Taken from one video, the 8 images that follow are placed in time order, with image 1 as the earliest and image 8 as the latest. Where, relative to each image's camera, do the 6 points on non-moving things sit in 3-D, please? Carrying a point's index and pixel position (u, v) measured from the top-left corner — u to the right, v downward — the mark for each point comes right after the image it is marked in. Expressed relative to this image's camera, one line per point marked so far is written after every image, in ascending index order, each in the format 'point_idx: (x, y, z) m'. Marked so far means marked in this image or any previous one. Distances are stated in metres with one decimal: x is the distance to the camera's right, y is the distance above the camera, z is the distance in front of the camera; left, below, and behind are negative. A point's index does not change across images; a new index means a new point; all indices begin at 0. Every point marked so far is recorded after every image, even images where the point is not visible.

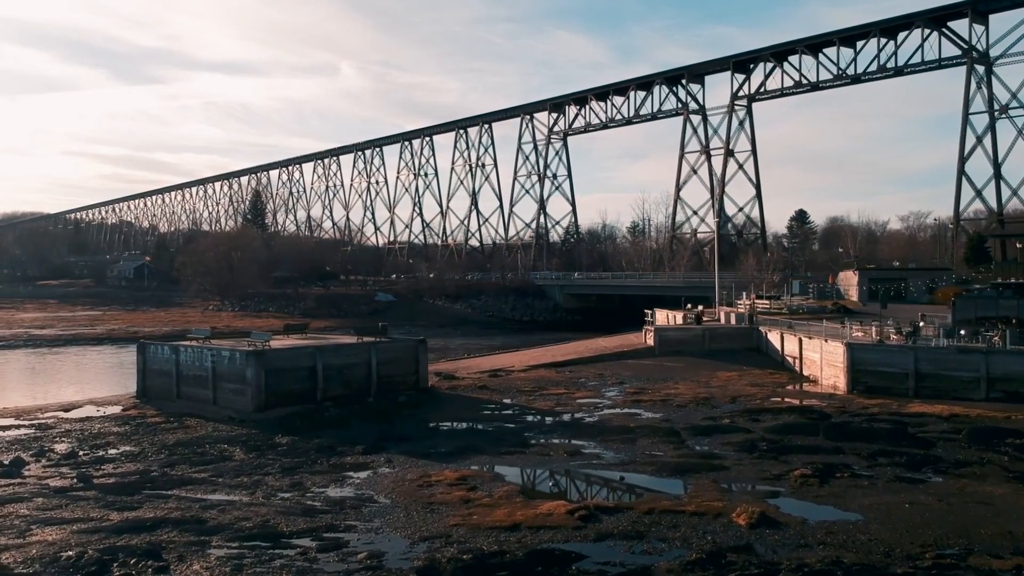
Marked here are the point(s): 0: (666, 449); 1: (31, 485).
0: (+3.1, -3.3, +18.0) m
1: (-8.4, -3.4, +15.5) m
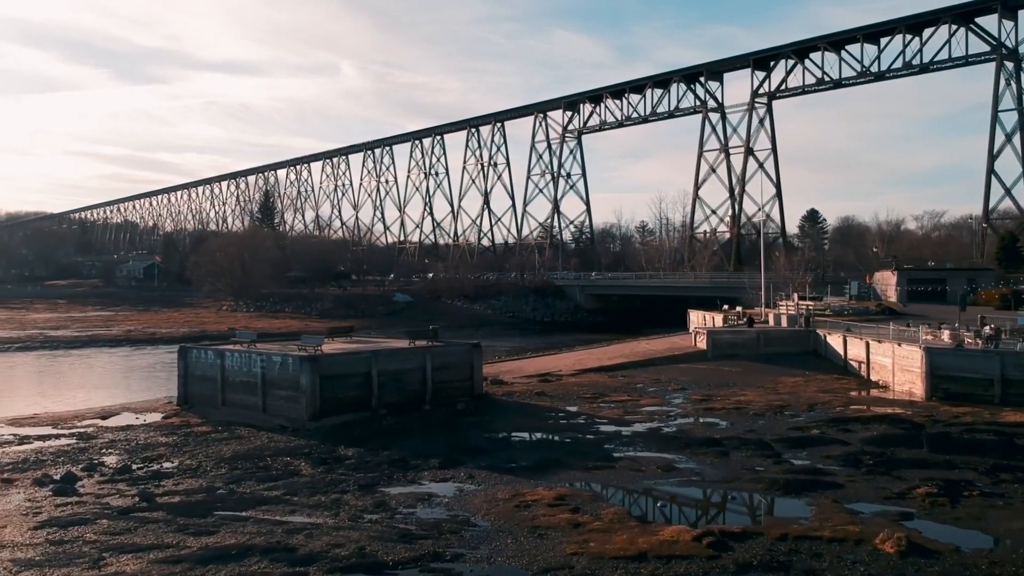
0: (+4.8, -3.3, +16.7) m
1: (-6.7, -3.5, +14.3) m
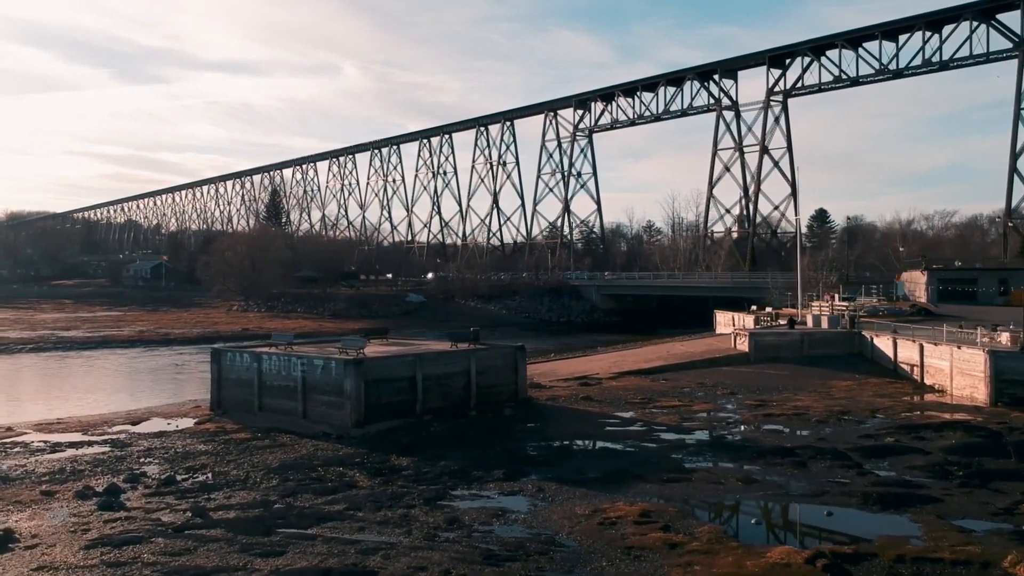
0: (+6.0, -3.3, +15.7) m
1: (-5.5, -3.5, +13.3) m
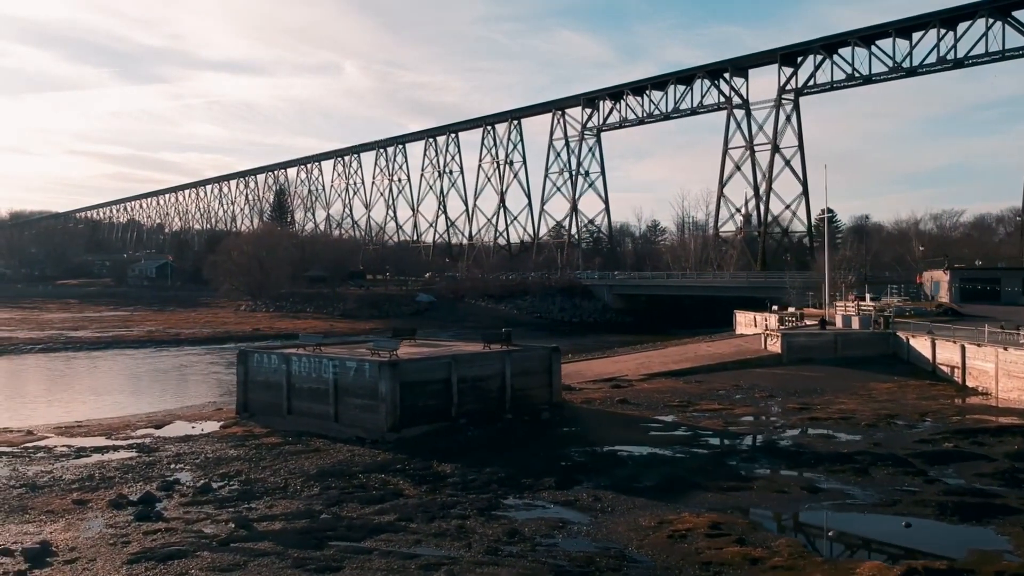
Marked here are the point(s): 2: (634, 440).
0: (+6.9, -3.3, +15.0) m
1: (-4.6, -3.5, +12.6) m
2: (+2.6, -3.2, +18.8) m
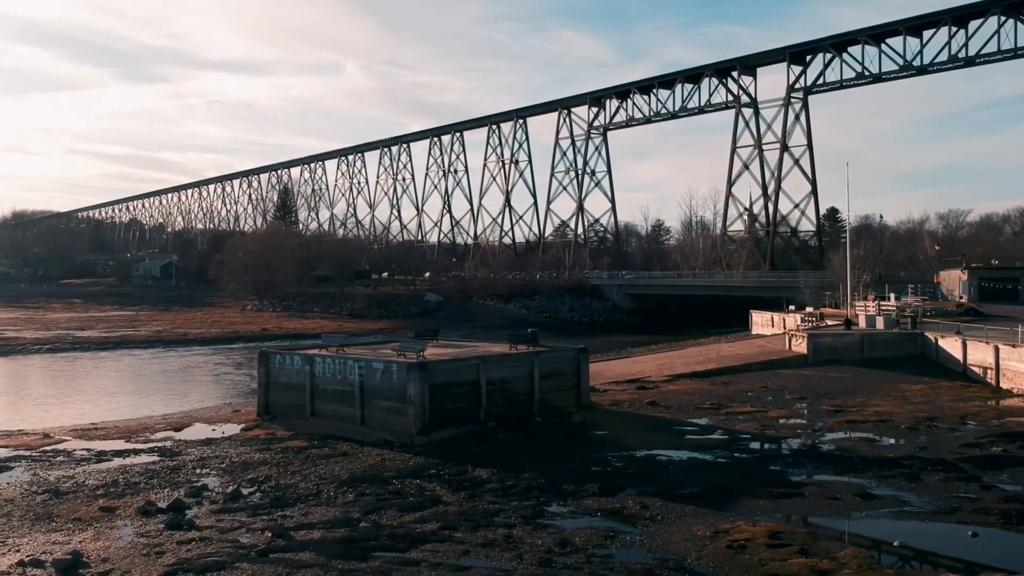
0: (+7.5, -3.3, +14.5) m
1: (-4.0, -3.4, +12.1) m
2: (+3.2, -3.2, +18.3) m
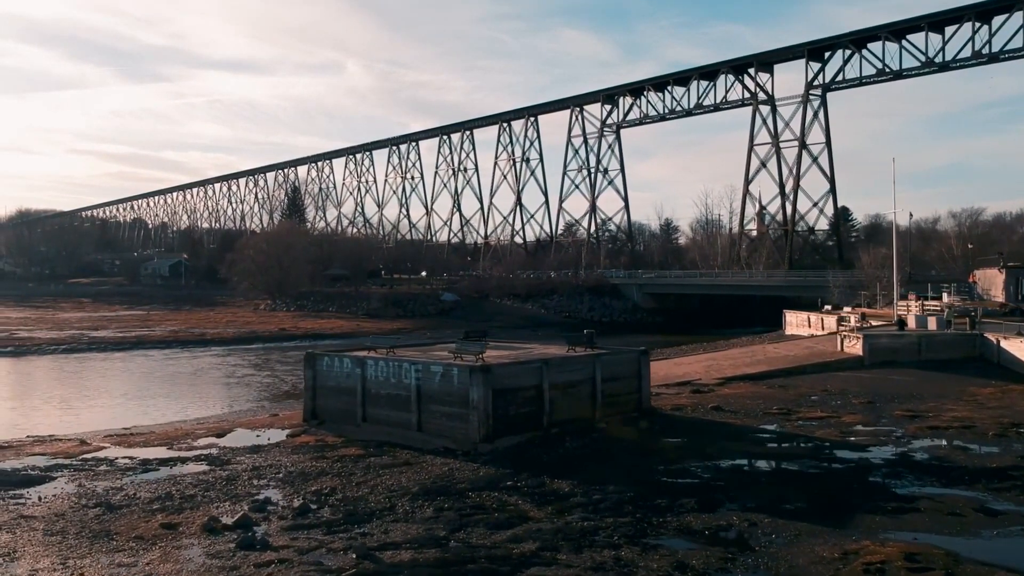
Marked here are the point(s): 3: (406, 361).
0: (+8.9, -3.3, +13.4) m
1: (-2.6, -3.4, +11.1) m
2: (+4.6, -3.2, +17.2) m
3: (-2.3, -1.6, +19.2) m
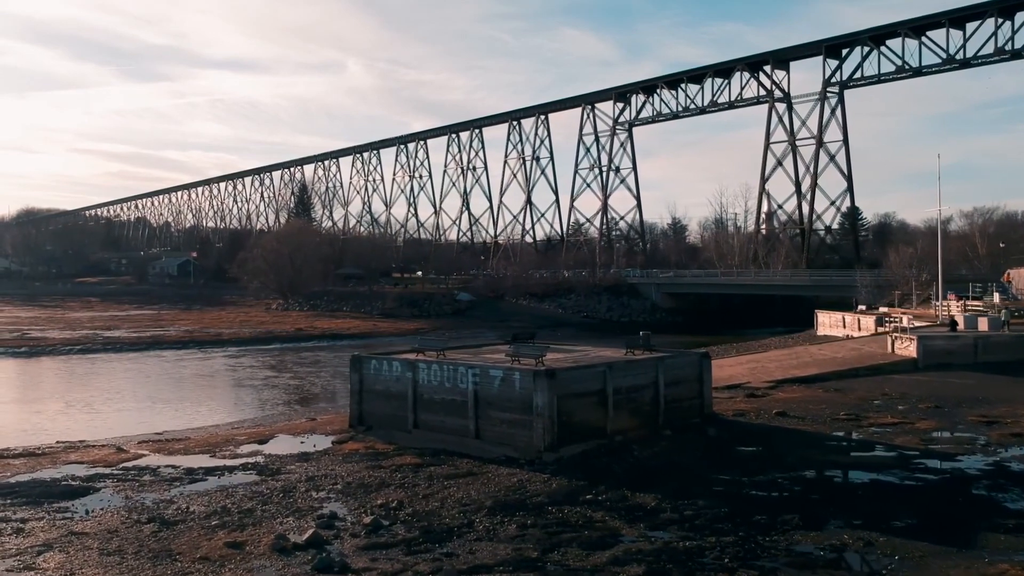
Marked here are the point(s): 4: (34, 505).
0: (+10.1, -3.3, +12.5) m
1: (-1.4, -3.4, +10.1) m
2: (+5.9, -3.2, +16.2) m
3: (-1.0, -1.6, +18.2) m
4: (-7.7, -3.5, +14.4) m
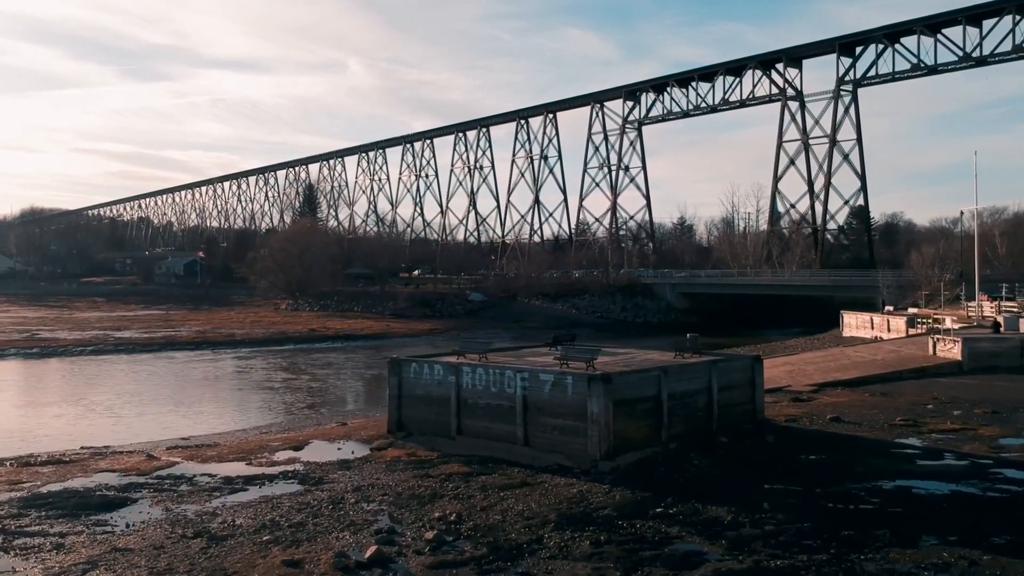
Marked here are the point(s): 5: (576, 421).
0: (+11.1, -3.3, +11.7) m
1: (-0.4, -3.4, +9.3) m
2: (+6.8, -3.2, +15.5) m
3: (-0.1, -1.6, +17.4) m
4: (-6.7, -3.5, +13.6) m
5: (+1.2, -2.4, +16.3) m
